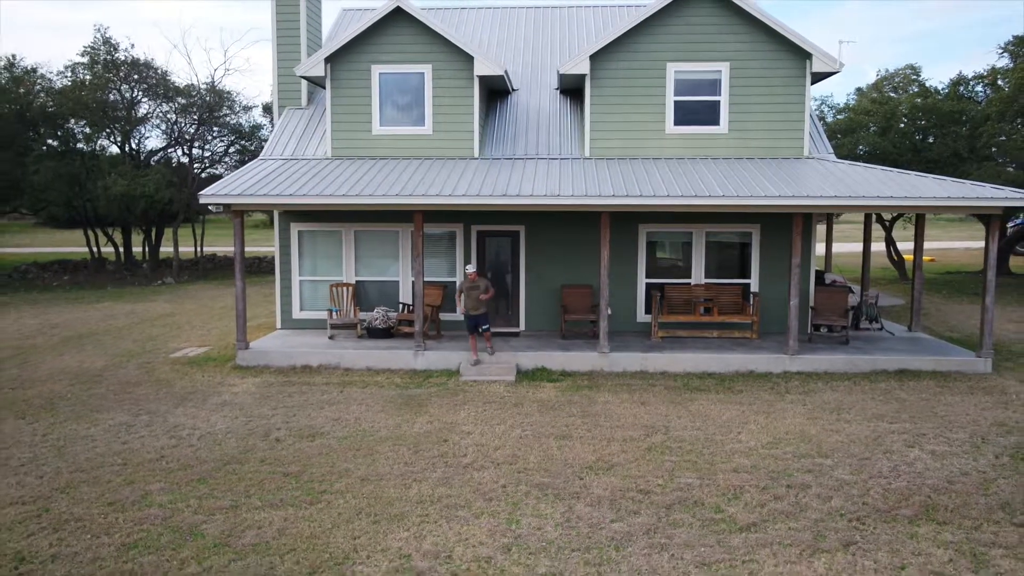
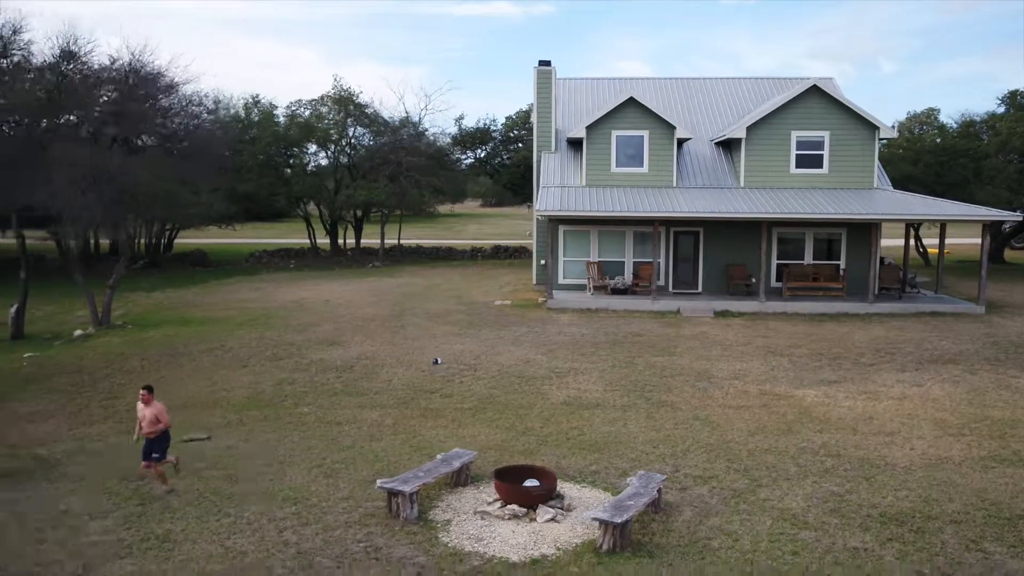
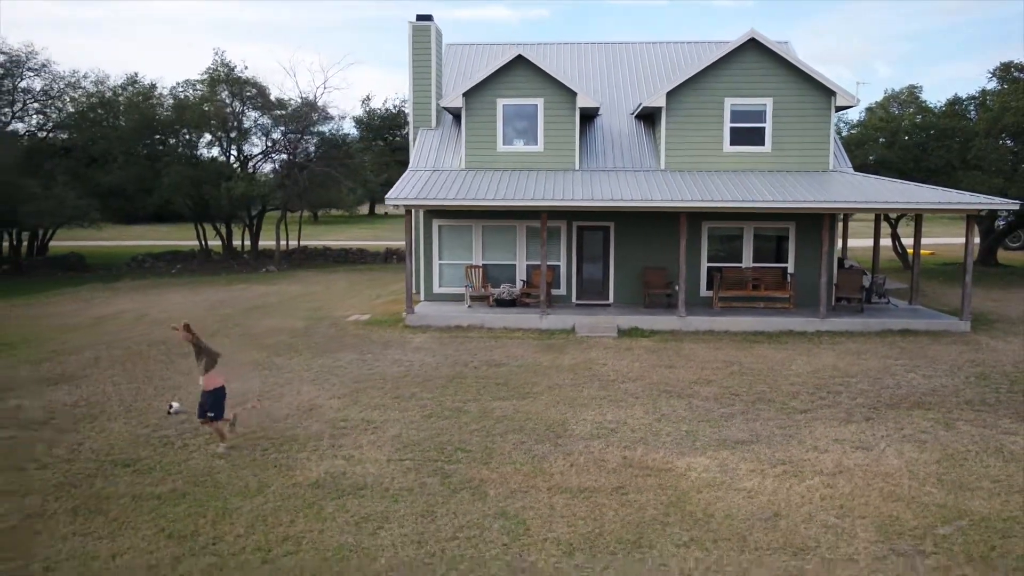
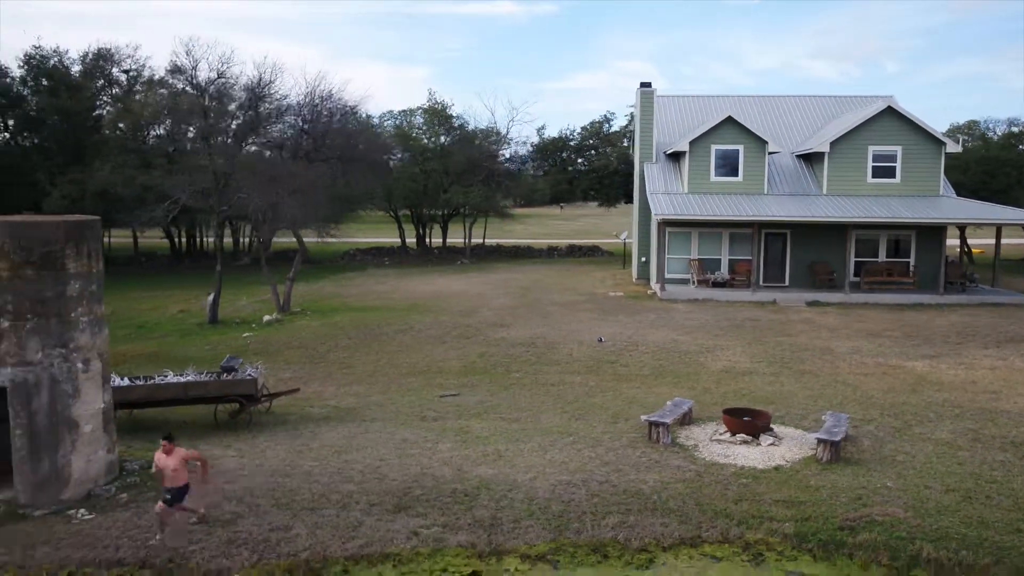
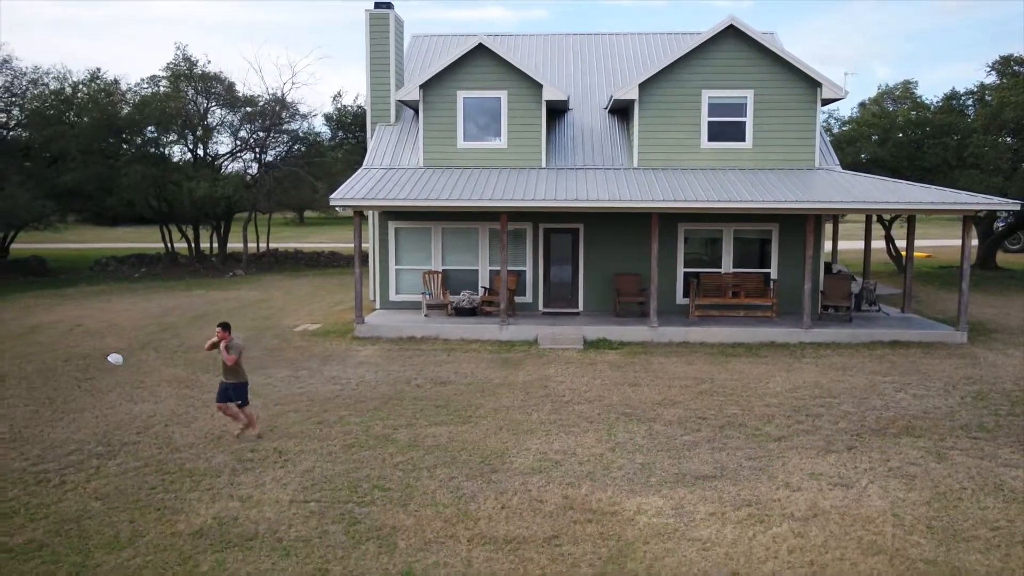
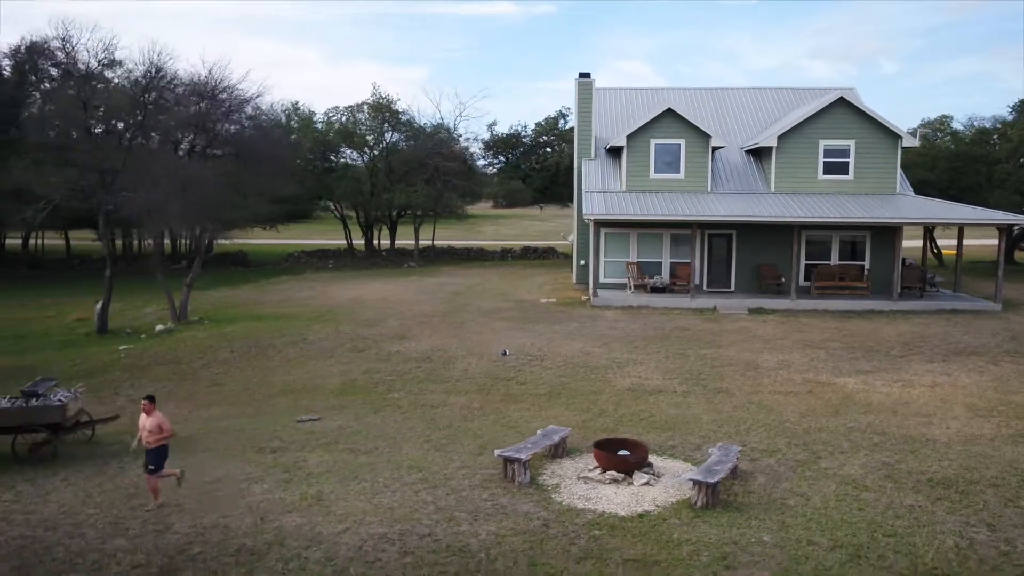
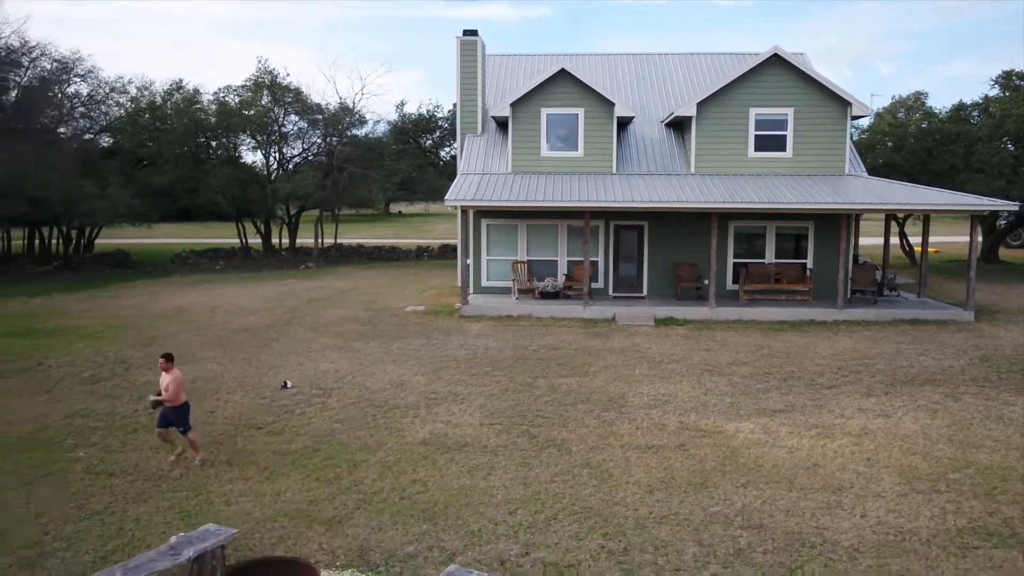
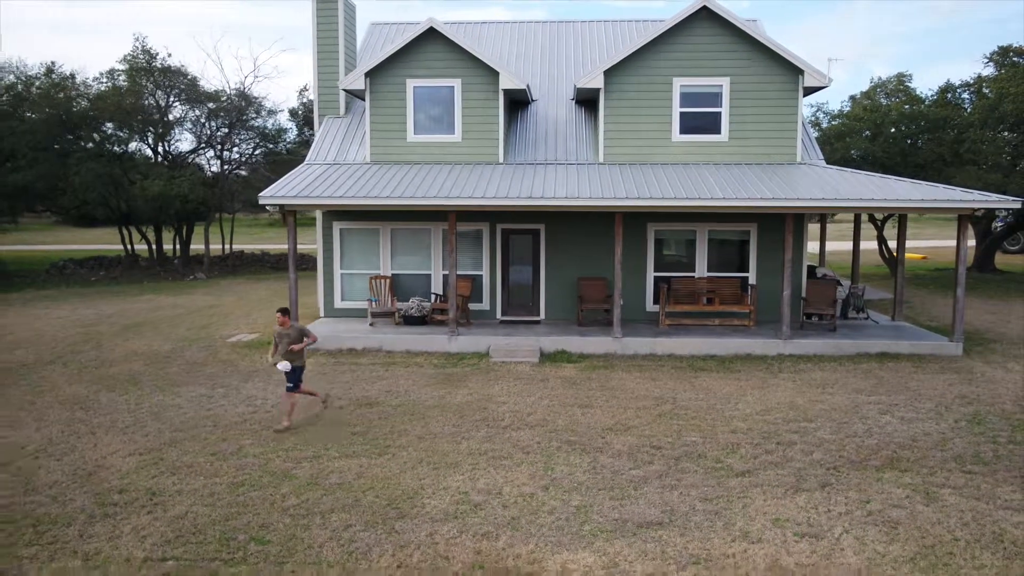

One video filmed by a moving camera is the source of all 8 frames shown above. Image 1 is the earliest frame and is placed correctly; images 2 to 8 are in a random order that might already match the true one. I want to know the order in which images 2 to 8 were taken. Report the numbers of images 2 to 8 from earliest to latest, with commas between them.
8, 5, 3, 7, 2, 6, 4
